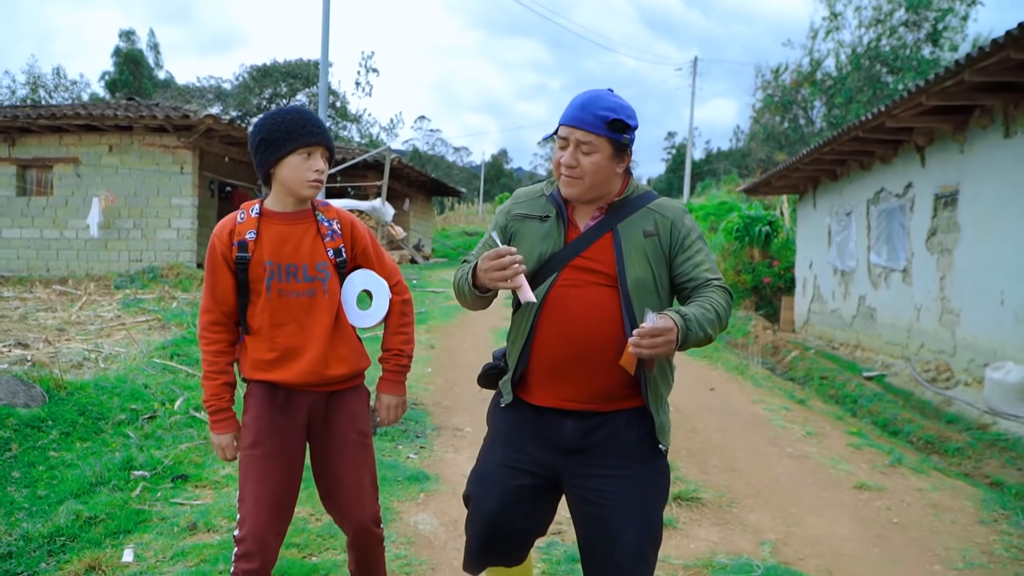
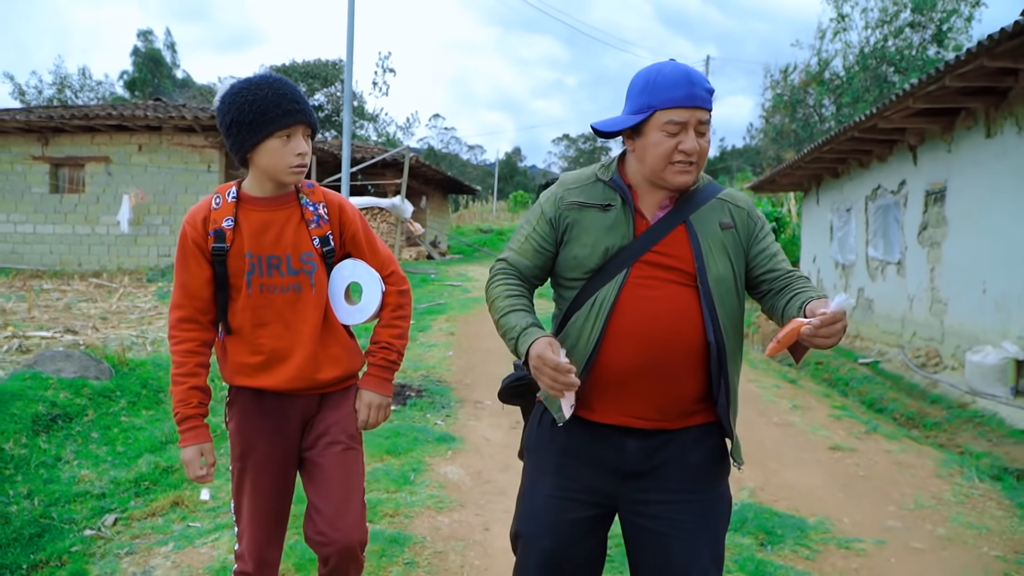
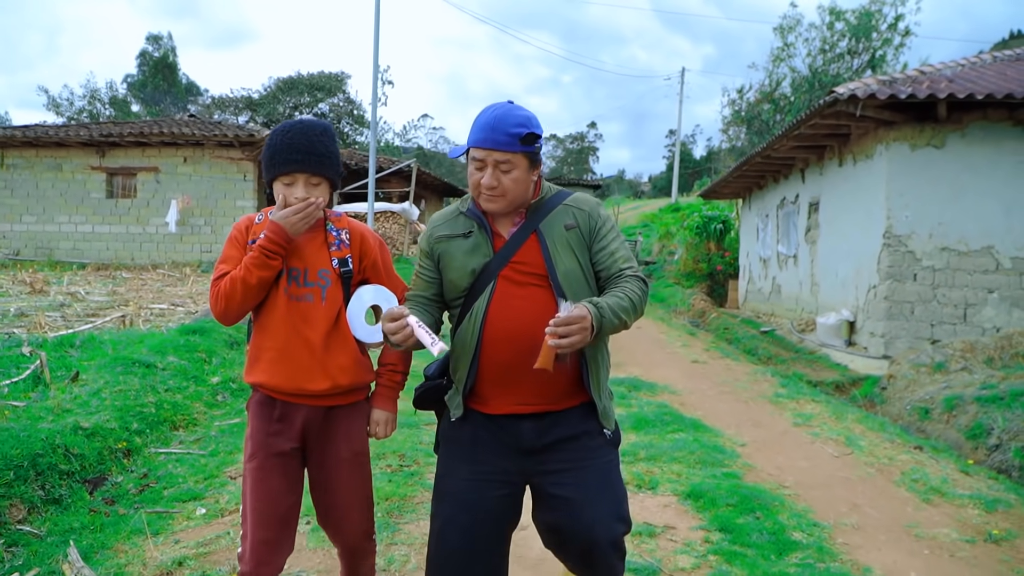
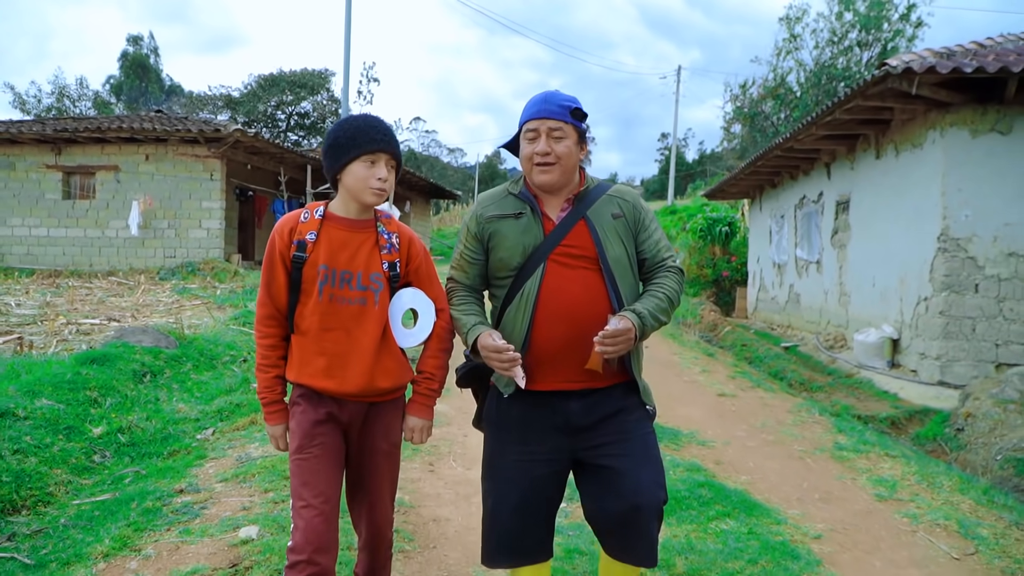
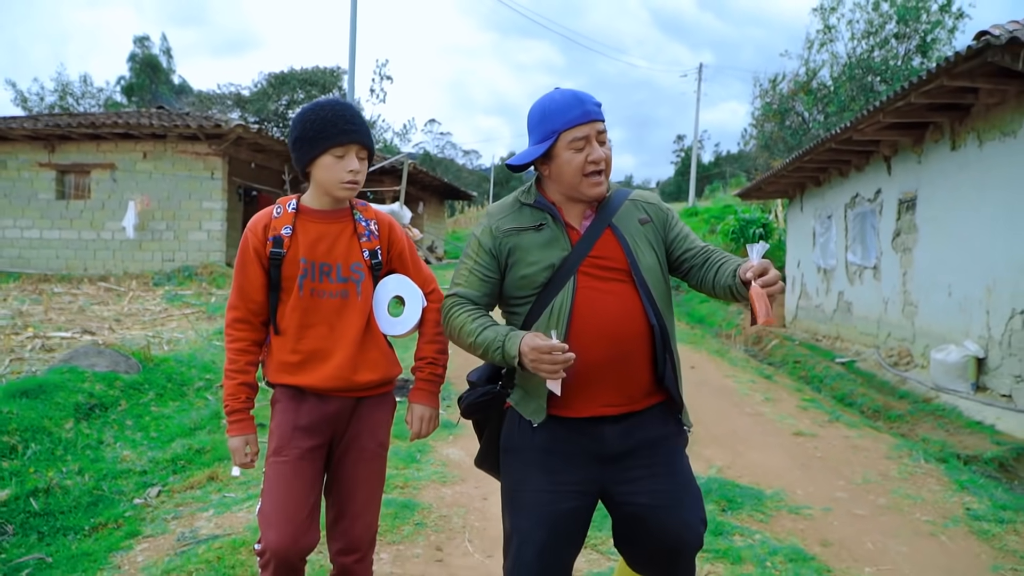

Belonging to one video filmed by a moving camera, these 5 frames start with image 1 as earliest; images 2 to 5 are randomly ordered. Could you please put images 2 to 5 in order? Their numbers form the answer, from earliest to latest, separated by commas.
2, 5, 4, 3
